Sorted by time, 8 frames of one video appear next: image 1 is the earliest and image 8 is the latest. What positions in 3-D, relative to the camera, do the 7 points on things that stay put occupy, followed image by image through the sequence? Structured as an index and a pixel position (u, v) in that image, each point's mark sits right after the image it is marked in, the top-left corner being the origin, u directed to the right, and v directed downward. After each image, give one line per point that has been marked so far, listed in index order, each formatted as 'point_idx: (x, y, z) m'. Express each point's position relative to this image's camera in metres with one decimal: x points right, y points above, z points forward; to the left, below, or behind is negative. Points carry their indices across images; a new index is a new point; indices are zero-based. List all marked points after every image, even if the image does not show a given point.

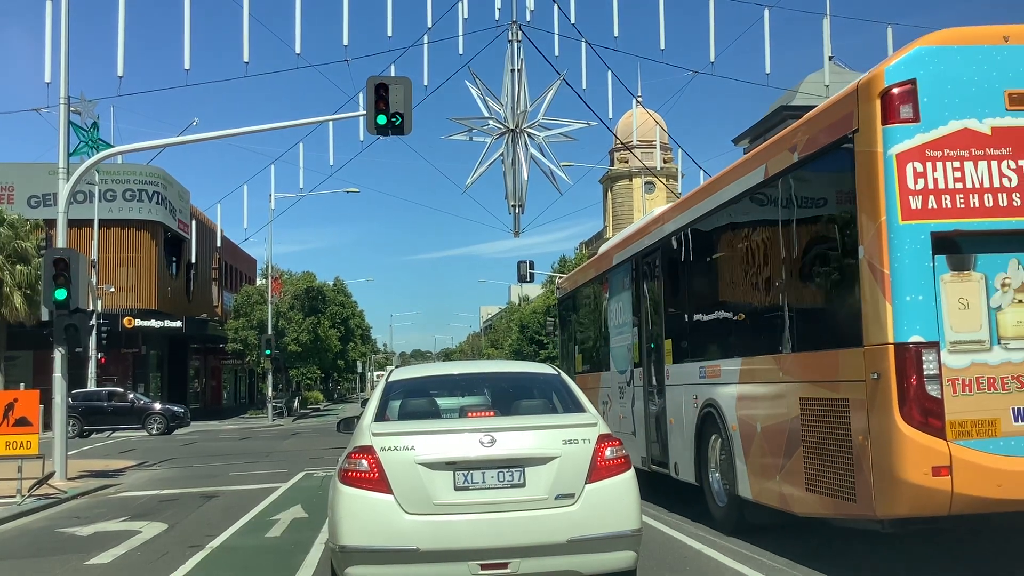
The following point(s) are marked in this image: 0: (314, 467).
0: (-3.9, -3.5, +17.1) m
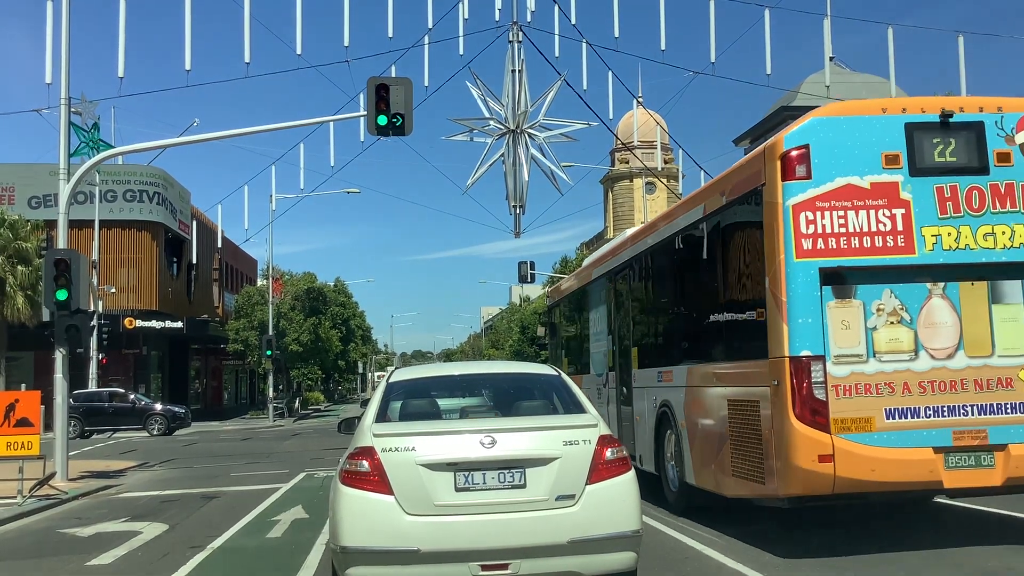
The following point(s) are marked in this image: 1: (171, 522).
0: (-3.9, -3.6, +17.1) m
1: (-4.1, -2.8, +10.3) m
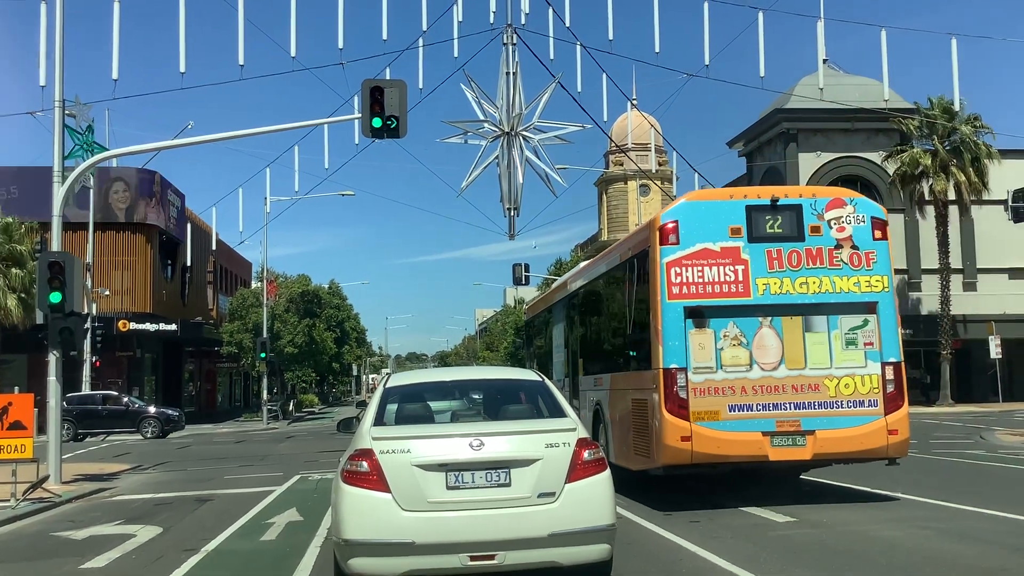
0: (-4.0, -3.6, +17.1) m
1: (-4.1, -2.8, +10.3) m
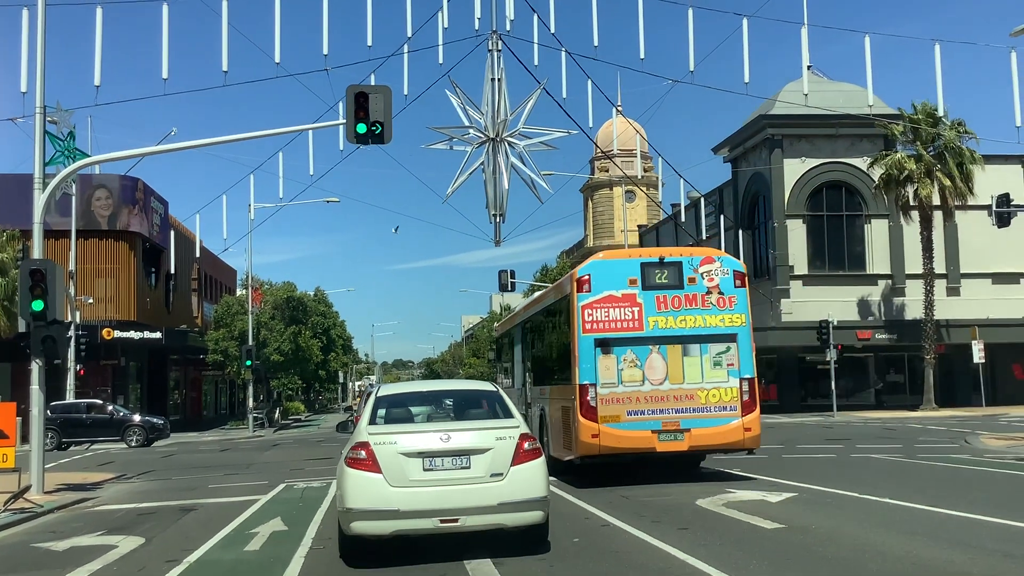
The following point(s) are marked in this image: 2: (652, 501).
0: (-4.3, -3.7, +17.0) m
1: (-4.3, -2.9, +10.1) m
2: (+1.7, -2.6, +10.5) m
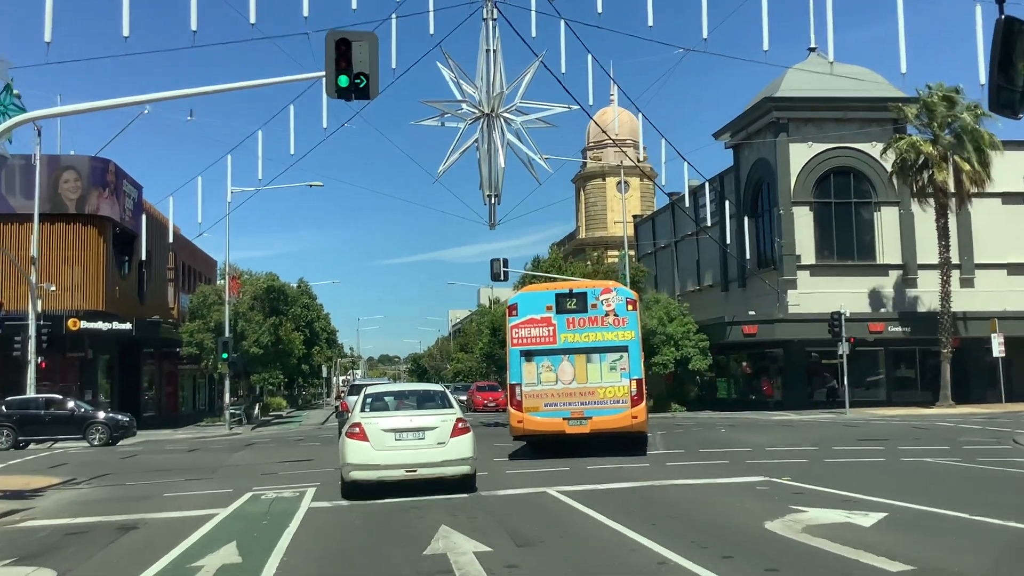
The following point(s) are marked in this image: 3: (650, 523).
0: (-4.2, -3.4, +14.8) m
1: (-4.1, -2.6, +8.0) m
2: (+1.9, -2.3, +8.4) m
3: (+1.4, -2.4, +8.7) m
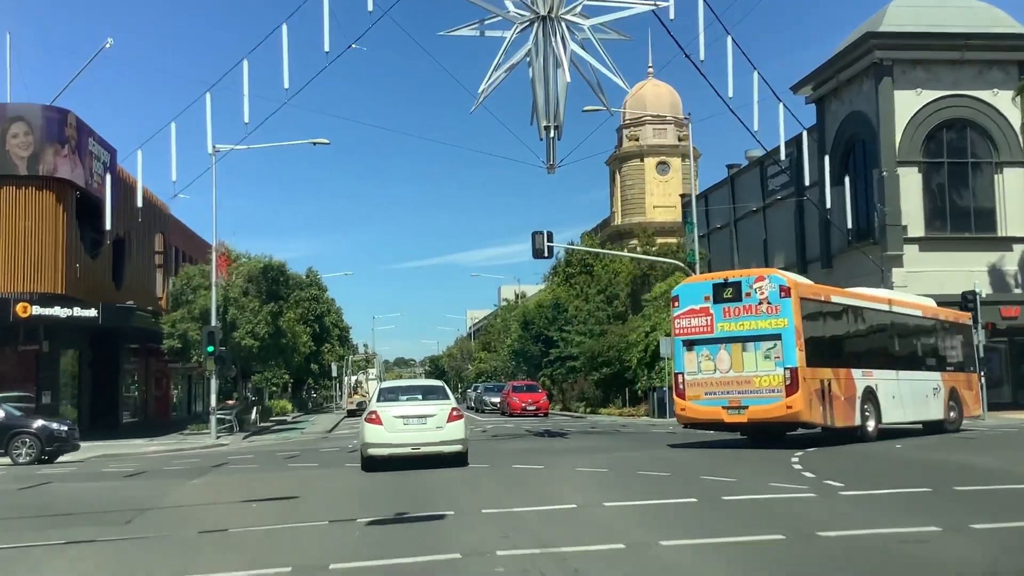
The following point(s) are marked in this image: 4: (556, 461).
0: (-2.9, -2.5, +7.9) m
1: (-2.9, -1.7, +1.0) m
2: (+3.1, -1.4, +1.4) m
3: (+2.6, -1.4, +1.7) m
4: (+0.8, -3.2, +15.8) m
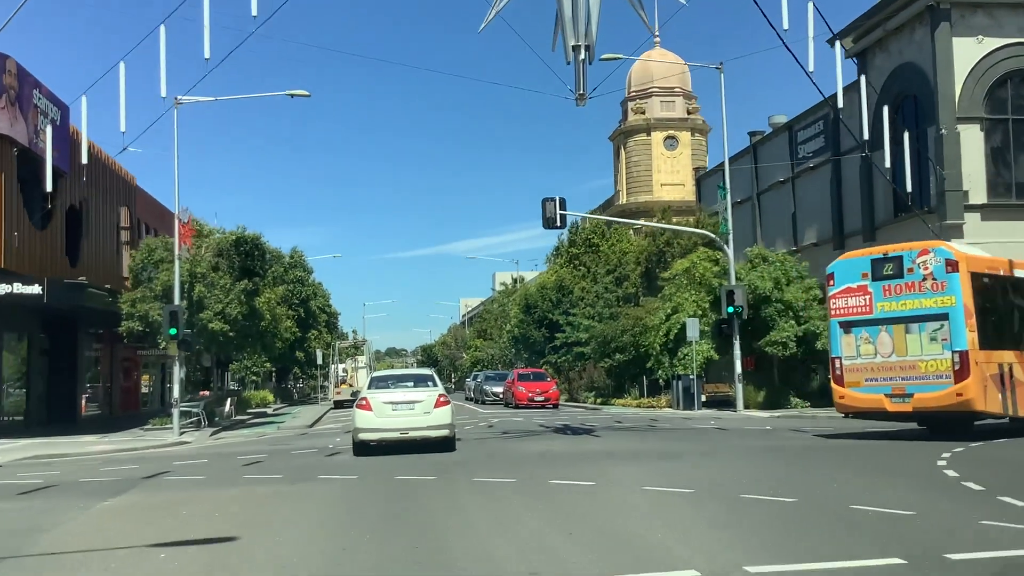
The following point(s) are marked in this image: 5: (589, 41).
0: (-2.4, -1.9, +3.8) m
1: (-2.3, -1.2, -3.1) m
2: (+3.6, -0.8, -2.6) m
3: (+3.2, -0.9, -2.4) m
4: (+1.3, -2.5, +11.7) m
5: (+1.4, +4.6, +16.2) m
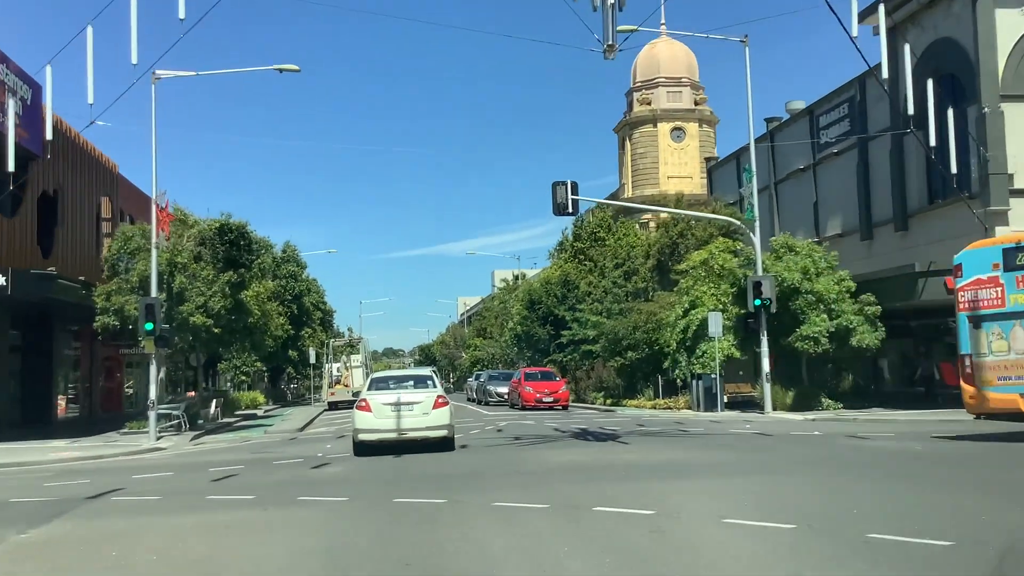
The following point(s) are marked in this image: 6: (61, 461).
0: (-2.1, -1.6, +1.5) m
1: (-2.0, -0.9, -5.4) m
2: (+4.0, -0.6, -4.9) m
3: (+3.5, -0.6, -4.7) m
4: (+1.6, -2.3, +9.4) m
5: (+1.7, +4.9, +13.9) m
6: (-9.5, -3.6, +18.2) m
